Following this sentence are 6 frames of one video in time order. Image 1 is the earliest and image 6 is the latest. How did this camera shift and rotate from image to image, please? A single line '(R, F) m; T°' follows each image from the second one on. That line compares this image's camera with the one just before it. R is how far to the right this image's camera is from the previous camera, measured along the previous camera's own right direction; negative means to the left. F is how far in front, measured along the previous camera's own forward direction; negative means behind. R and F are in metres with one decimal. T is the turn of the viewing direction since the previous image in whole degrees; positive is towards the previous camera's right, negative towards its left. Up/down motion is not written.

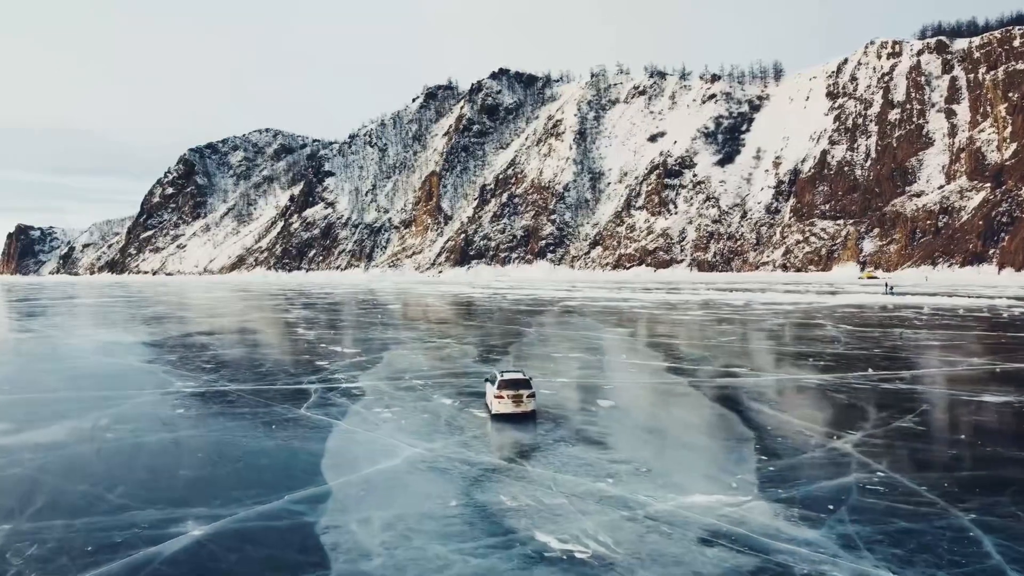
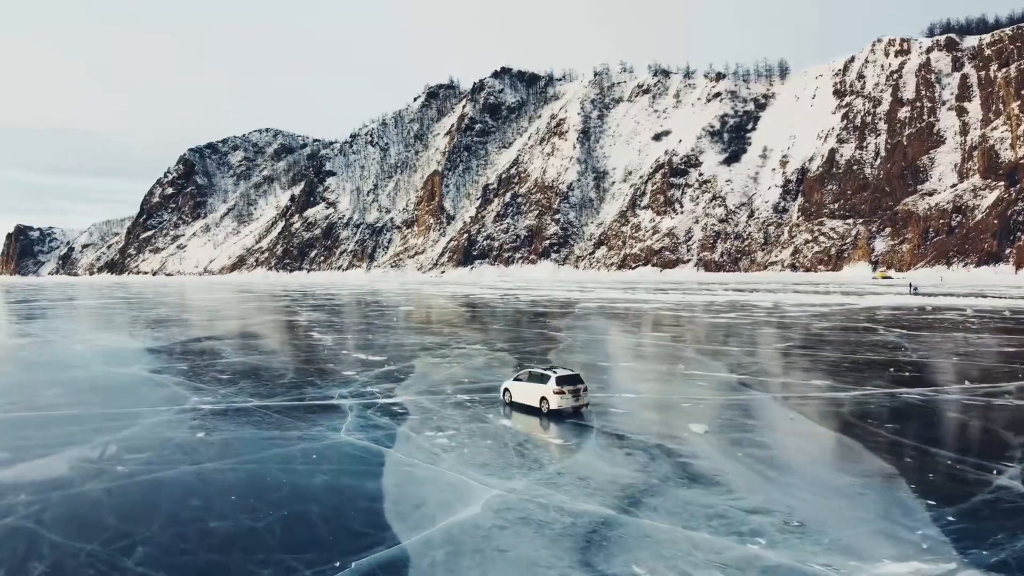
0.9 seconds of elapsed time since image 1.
(-0.9, +1.4) m; 0°
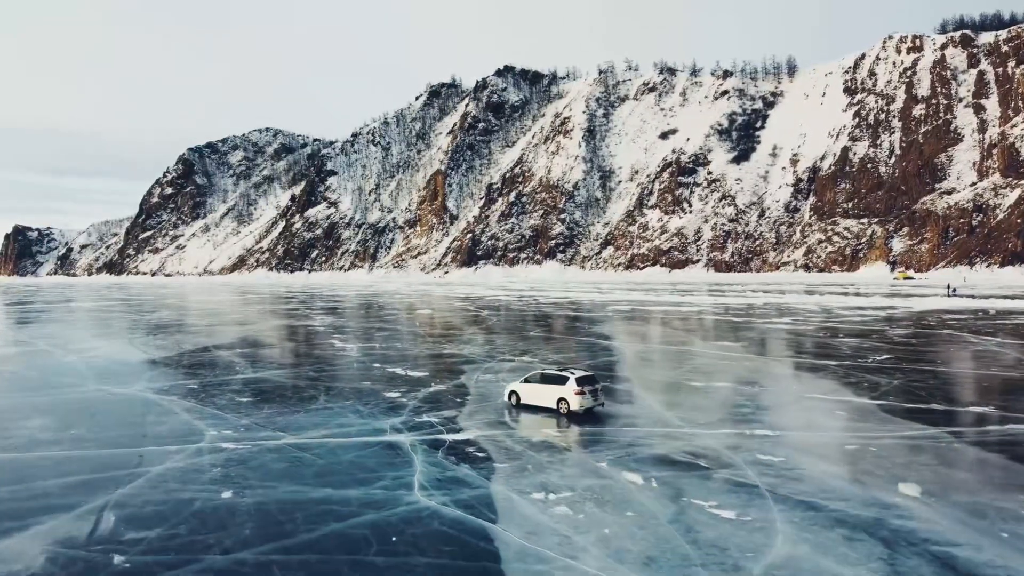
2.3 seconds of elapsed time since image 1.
(-1.3, +2.2) m; 0°
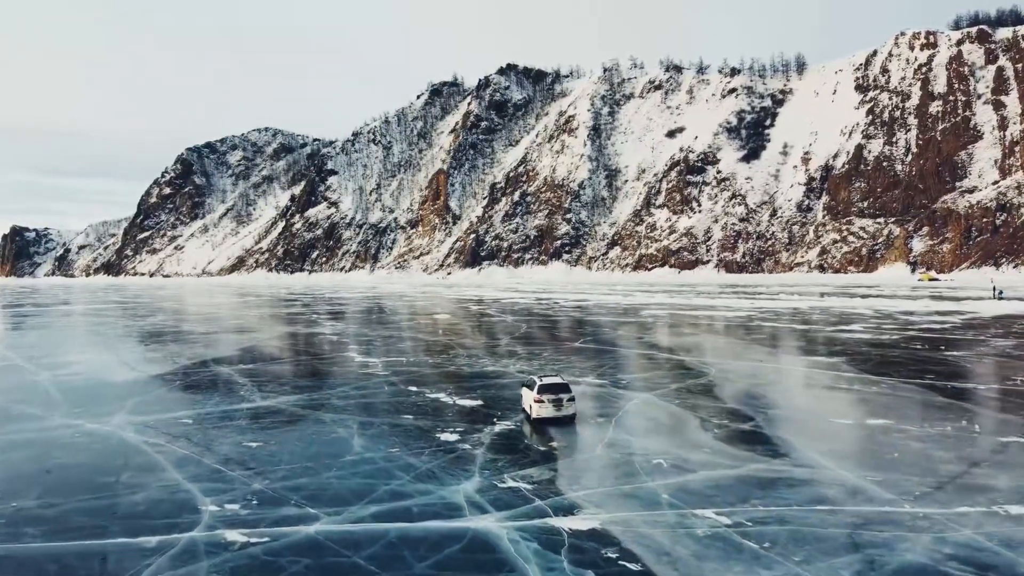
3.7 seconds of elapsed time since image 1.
(-1.2, +2.8) m; 0°
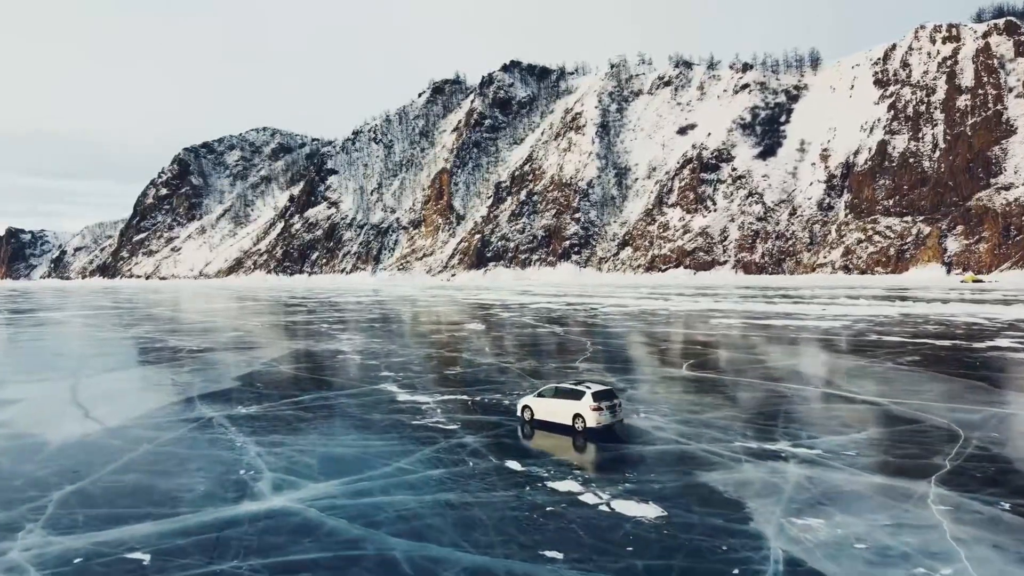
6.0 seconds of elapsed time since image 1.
(-1.8, +4.6) m; 0°
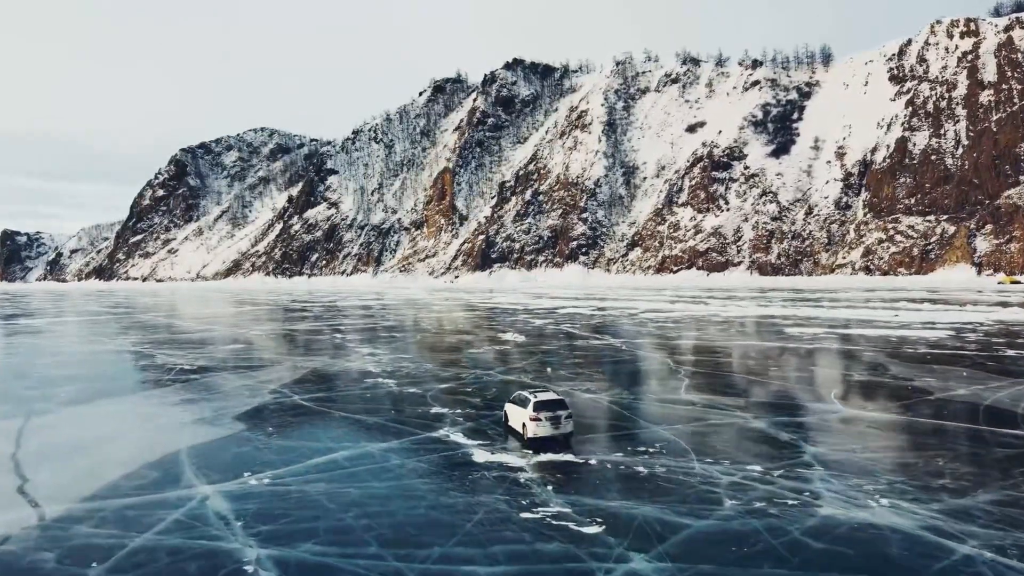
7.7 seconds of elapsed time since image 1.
(-1.5, +3.6) m; 0°
